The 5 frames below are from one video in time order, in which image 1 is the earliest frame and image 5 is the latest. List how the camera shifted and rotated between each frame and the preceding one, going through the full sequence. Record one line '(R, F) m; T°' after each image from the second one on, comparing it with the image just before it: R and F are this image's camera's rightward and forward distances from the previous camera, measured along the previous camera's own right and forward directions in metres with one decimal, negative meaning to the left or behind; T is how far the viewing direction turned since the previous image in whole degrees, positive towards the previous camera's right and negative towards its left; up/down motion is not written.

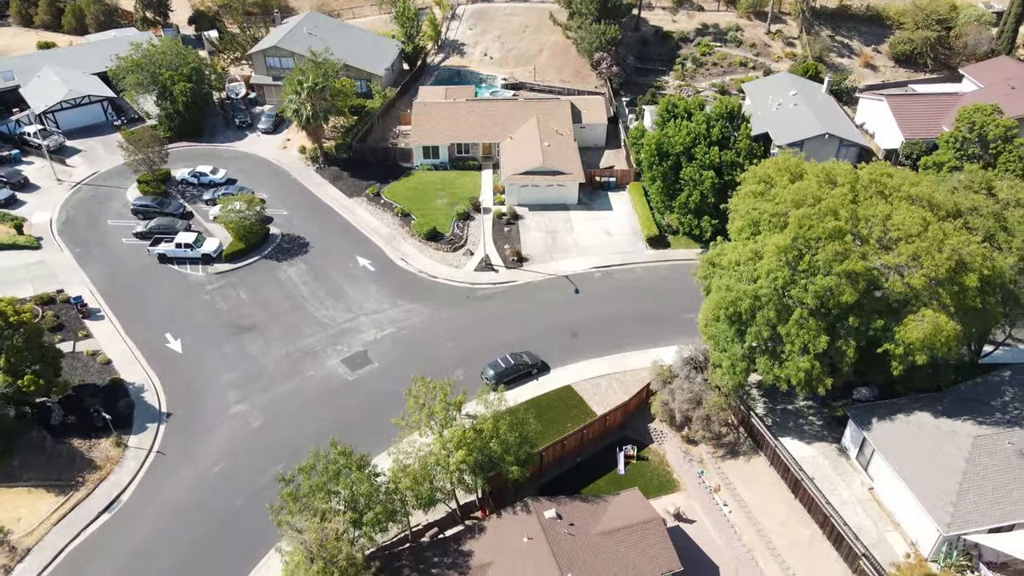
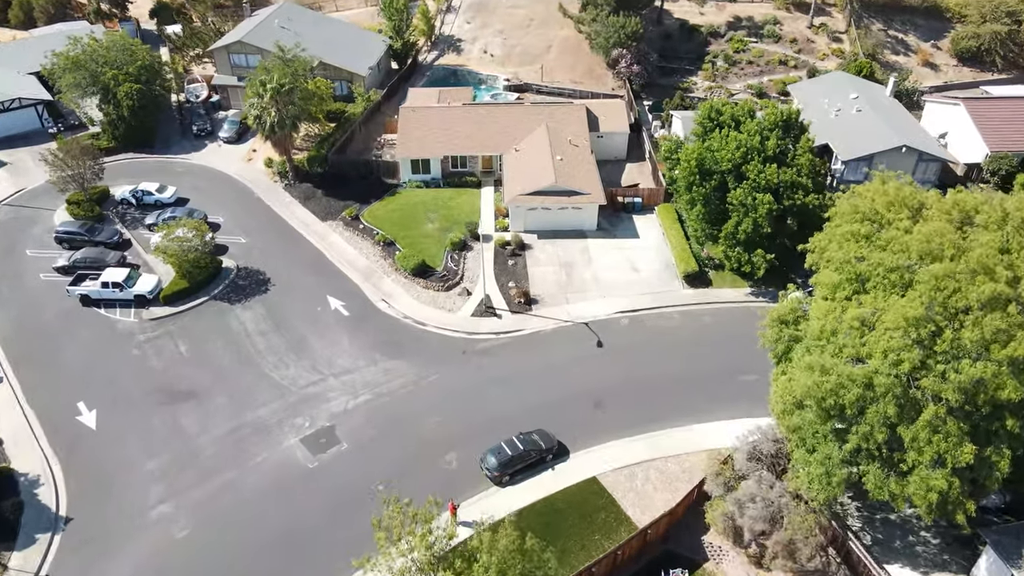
(-0.4, +10.0) m; 0°
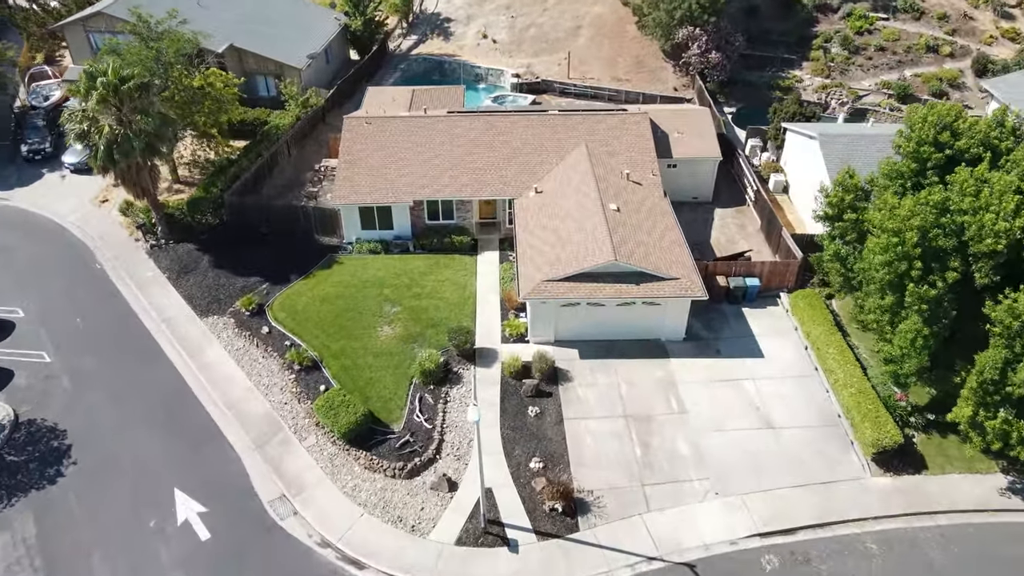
(-0.8, +21.6) m; 0°
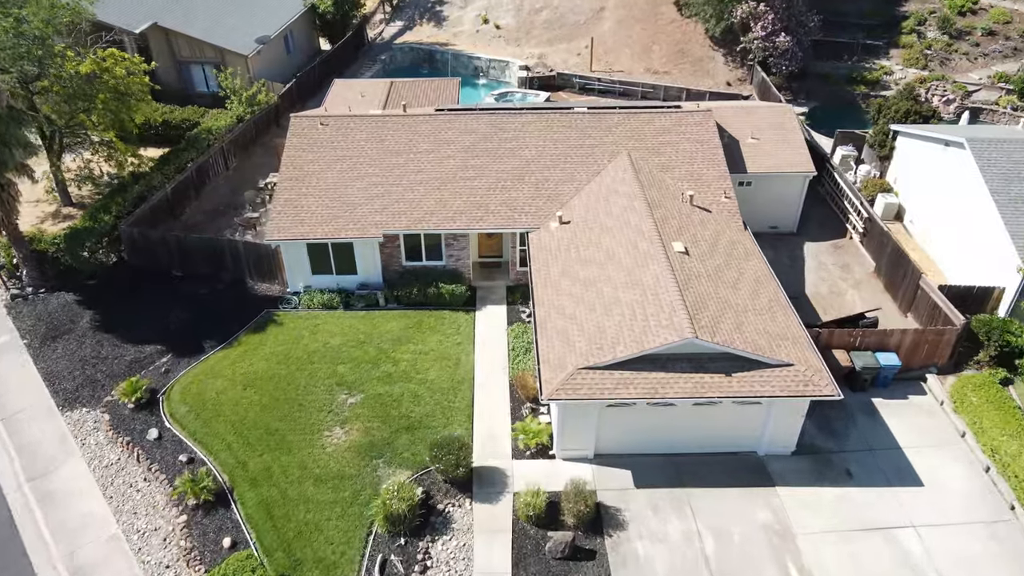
(-0.4, +9.5) m; 0°
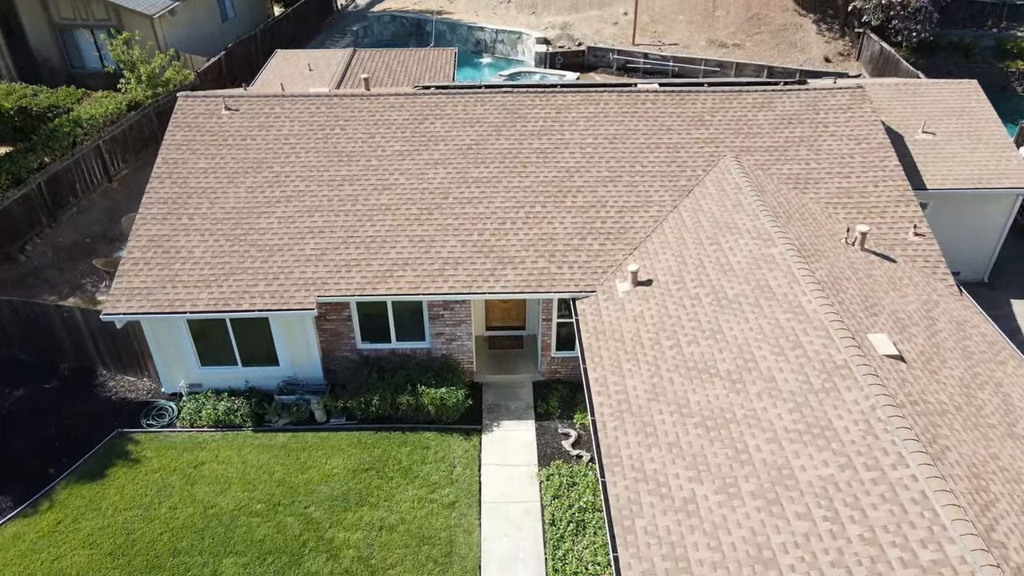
(-0.6, +9.5) m; 0°
